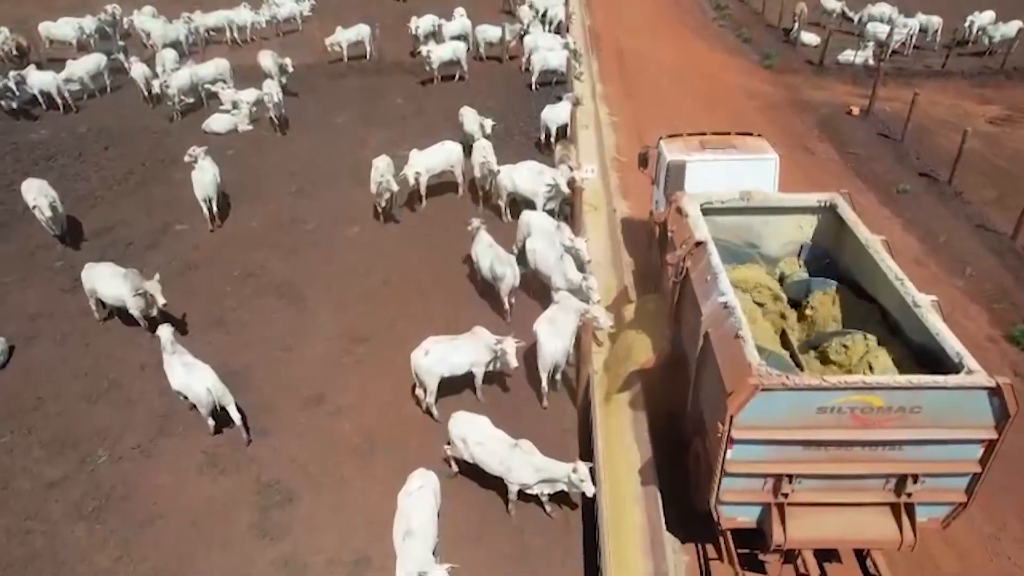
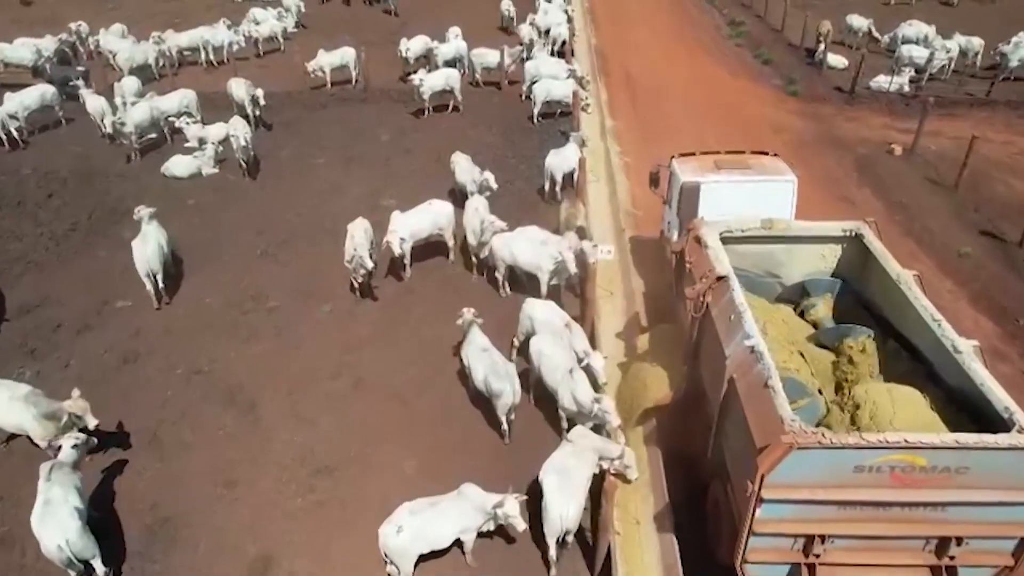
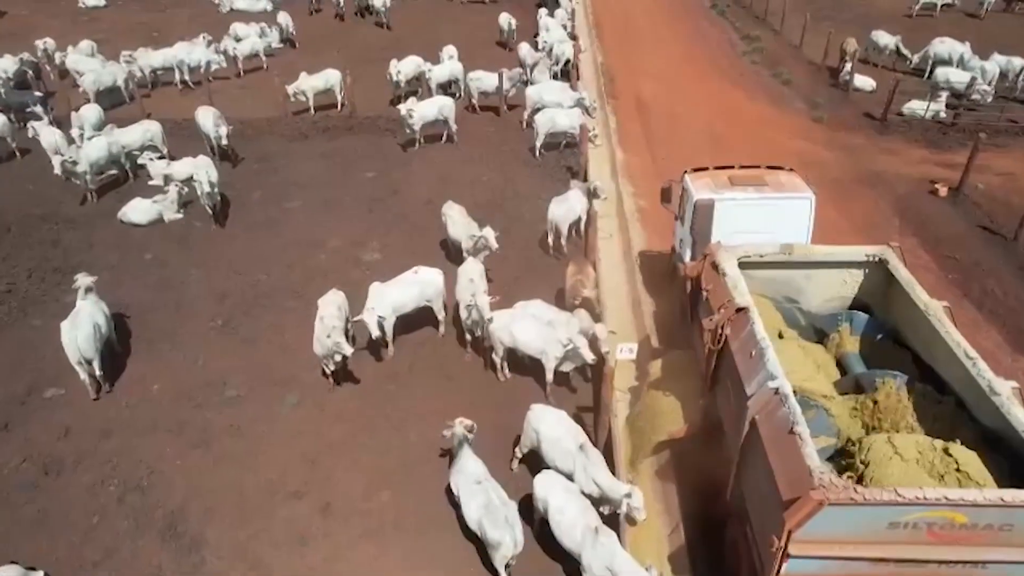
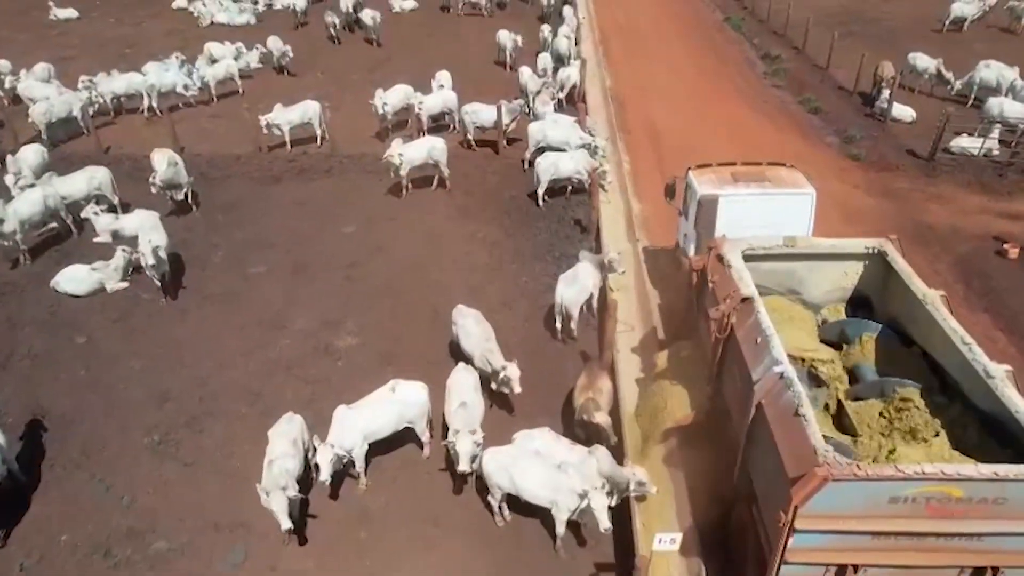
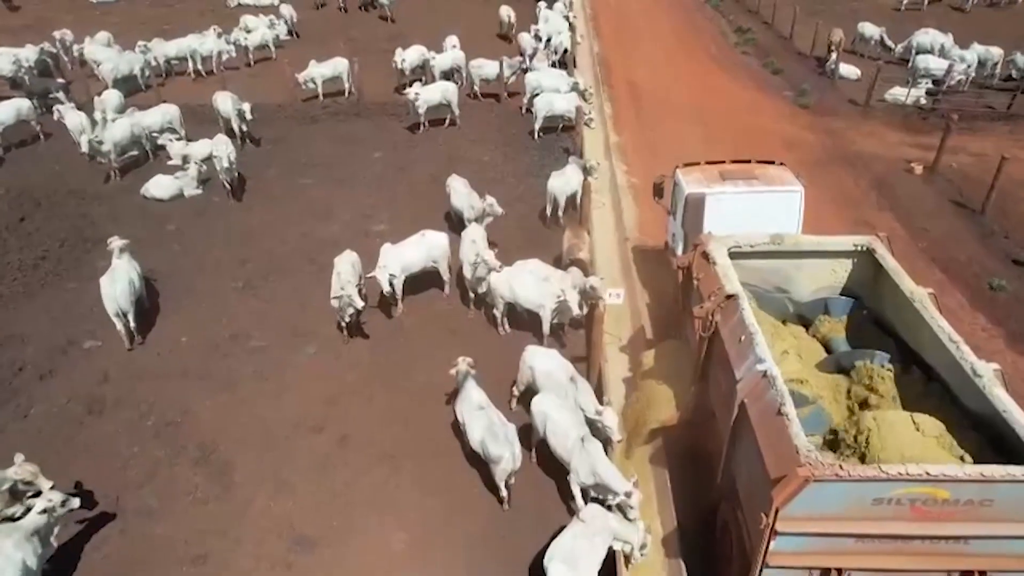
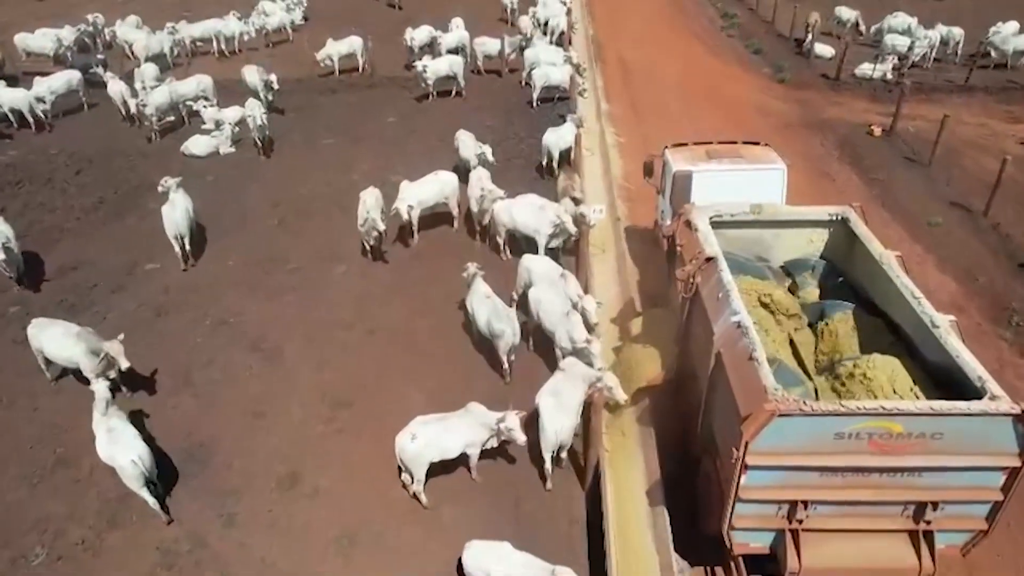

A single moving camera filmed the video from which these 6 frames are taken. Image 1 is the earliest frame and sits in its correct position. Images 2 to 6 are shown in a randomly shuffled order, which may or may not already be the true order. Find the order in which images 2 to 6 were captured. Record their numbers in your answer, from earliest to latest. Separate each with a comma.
6, 2, 5, 3, 4
